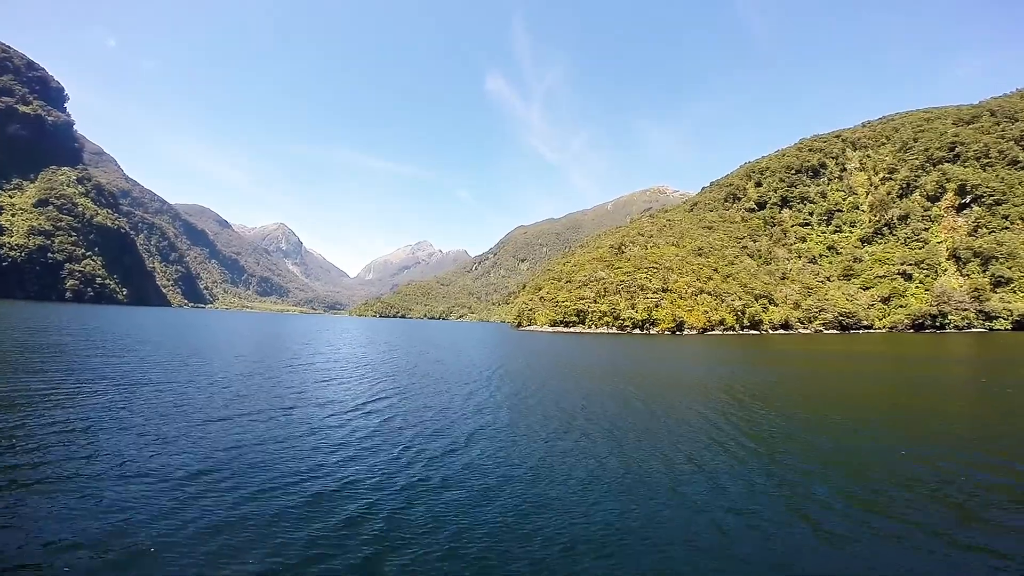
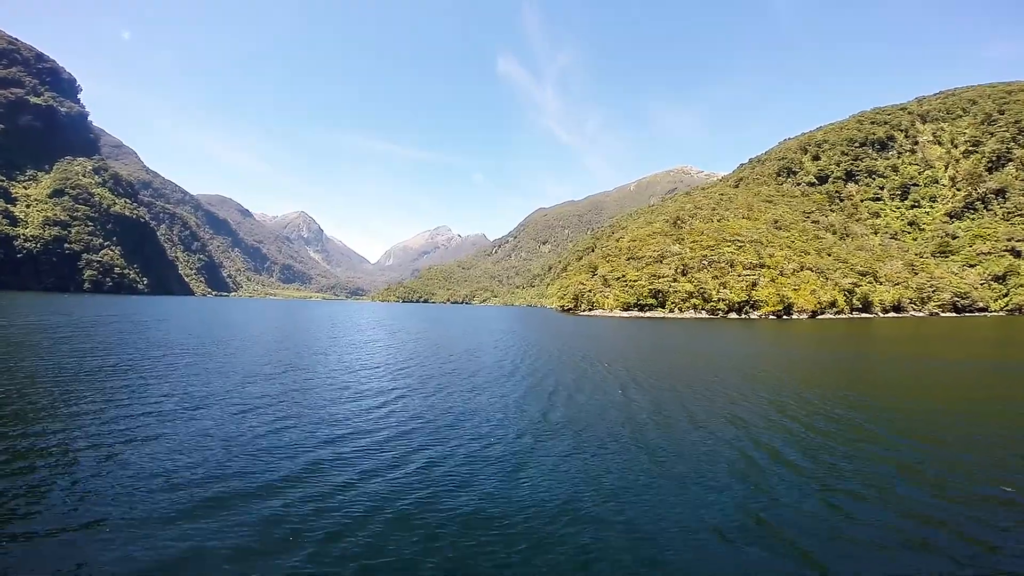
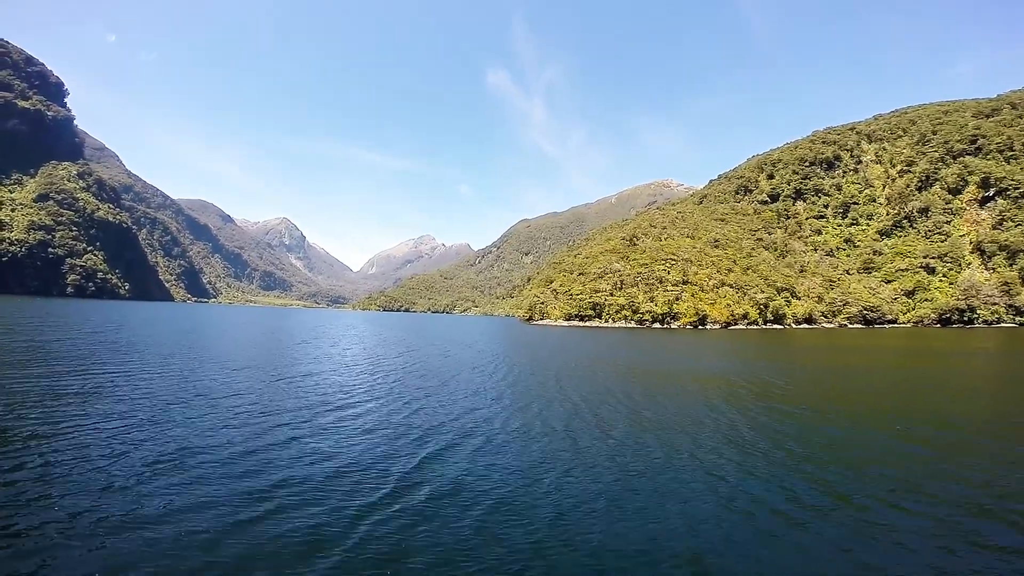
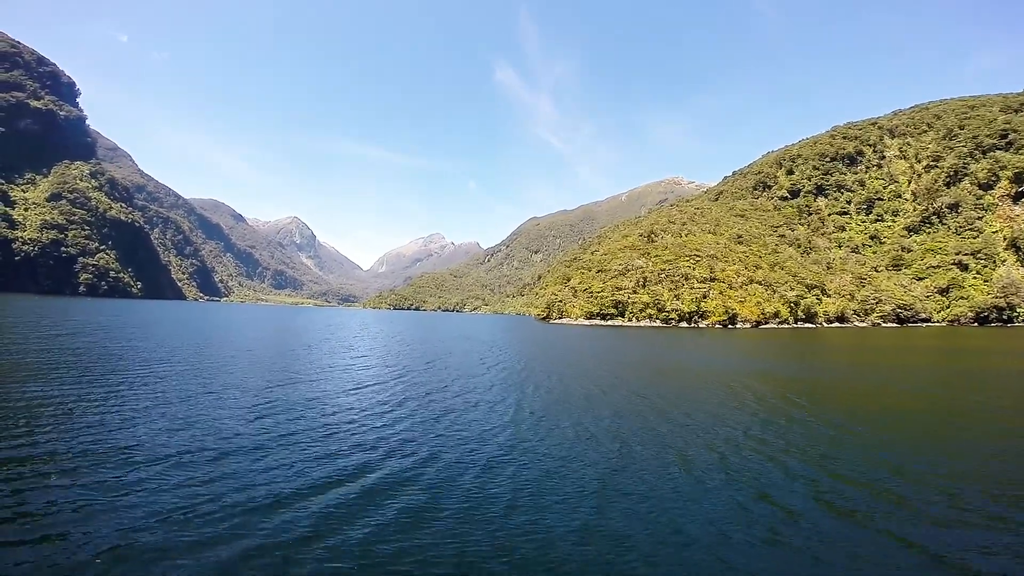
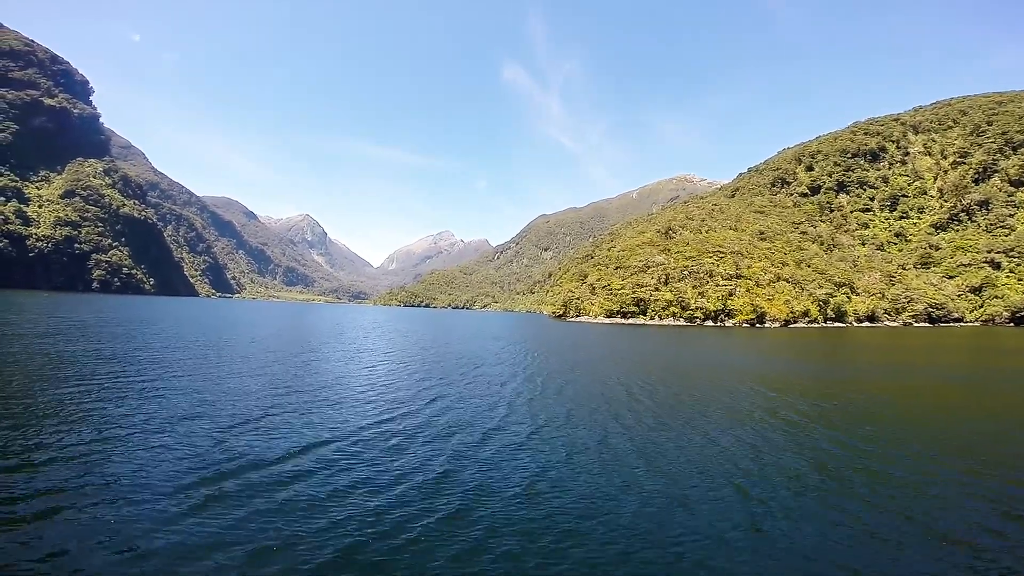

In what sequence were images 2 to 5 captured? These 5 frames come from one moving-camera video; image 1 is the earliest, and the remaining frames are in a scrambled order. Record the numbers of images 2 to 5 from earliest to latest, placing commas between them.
3, 4, 5, 2
